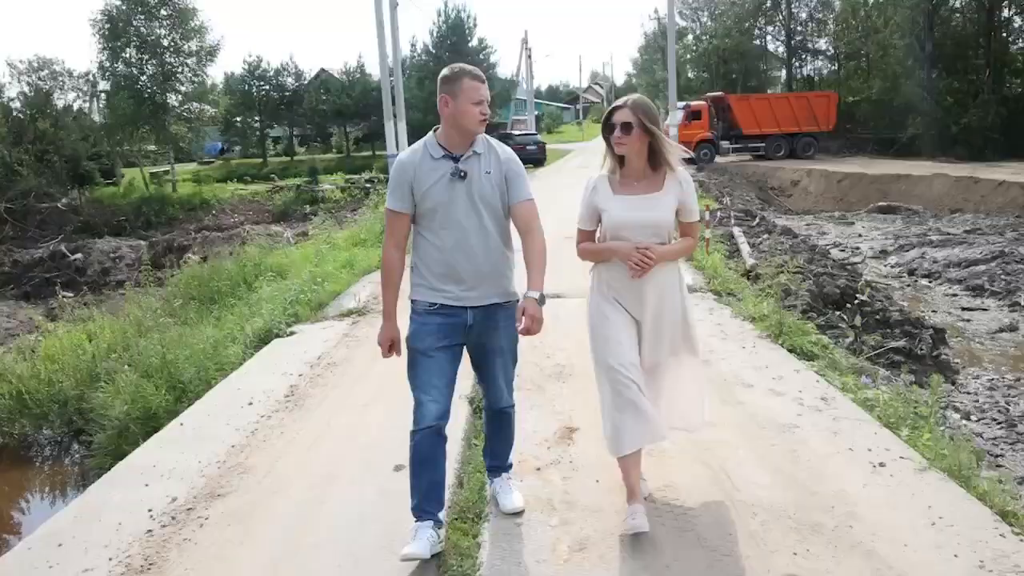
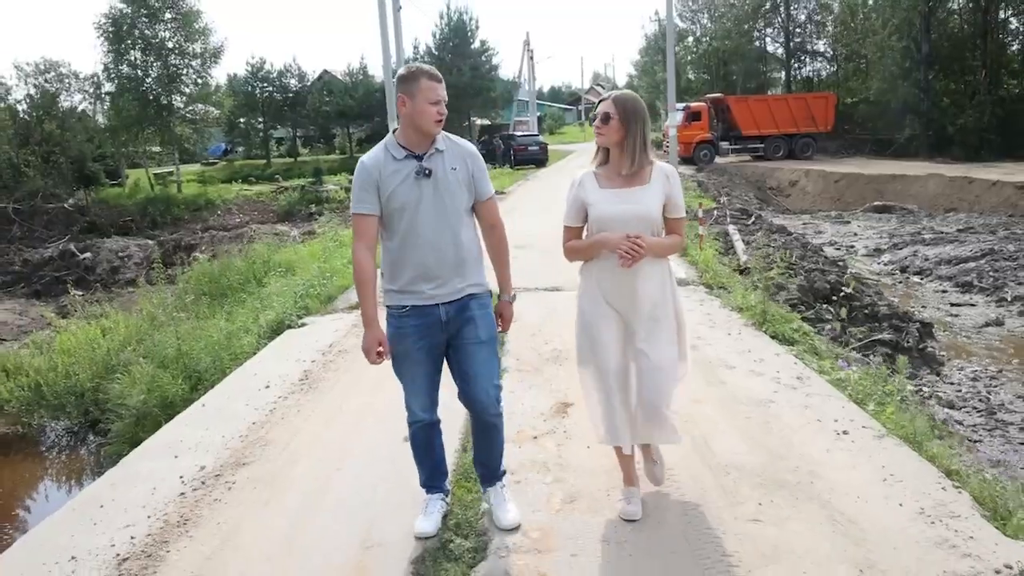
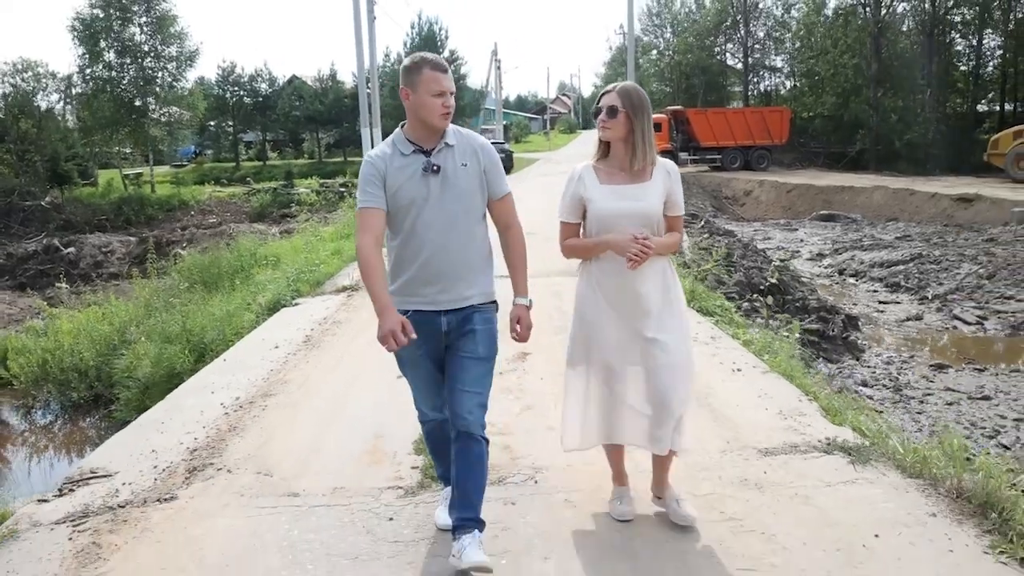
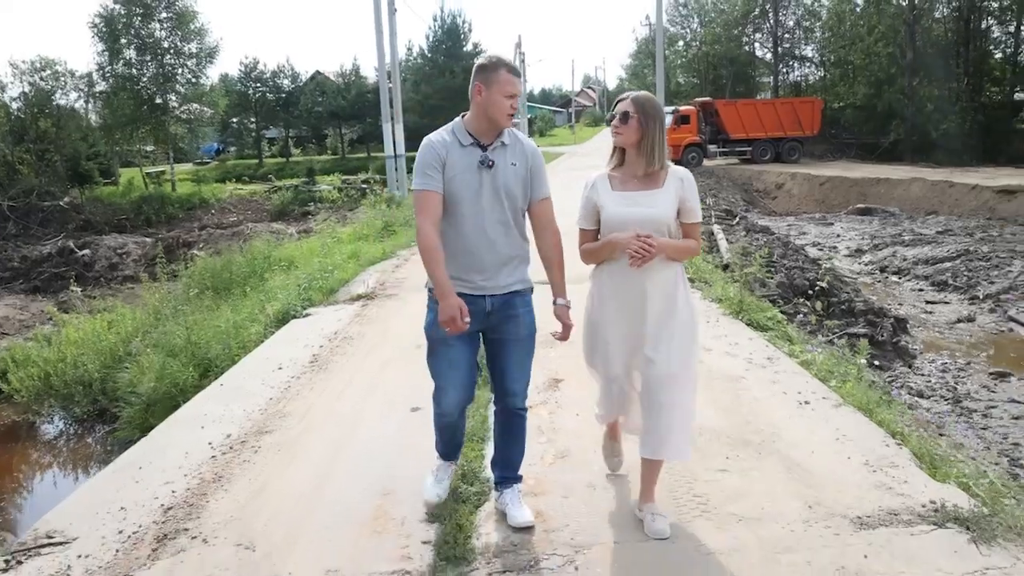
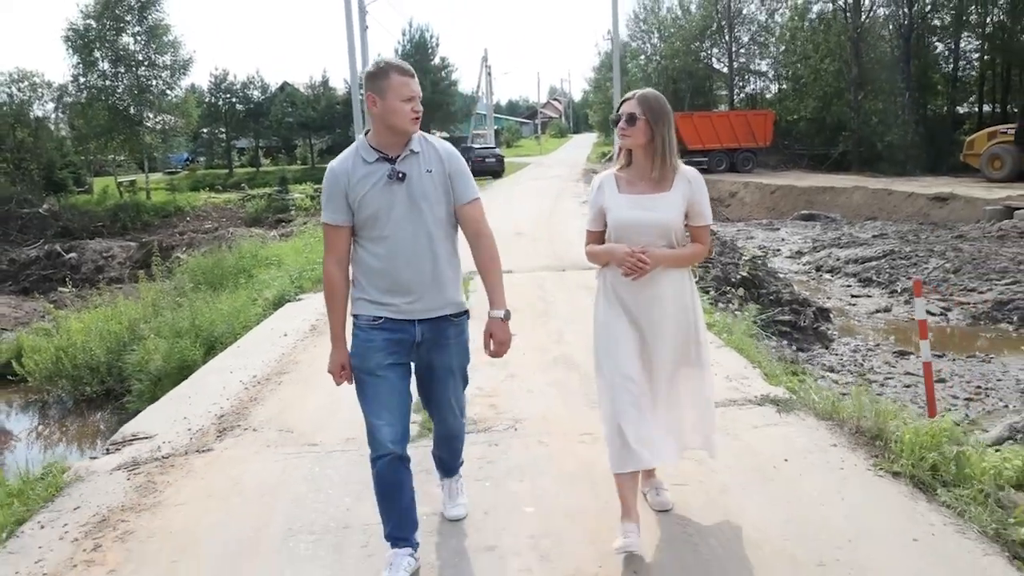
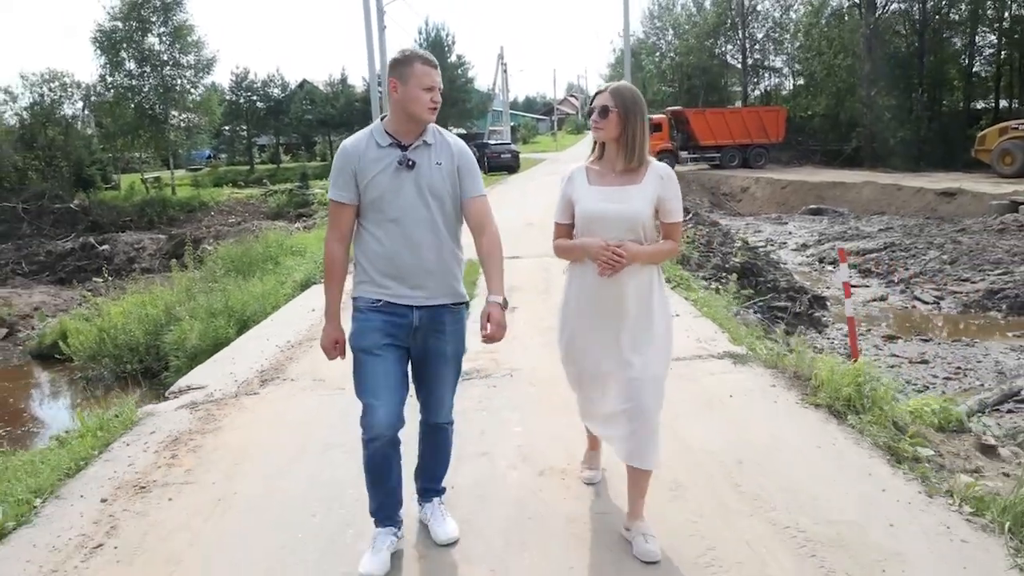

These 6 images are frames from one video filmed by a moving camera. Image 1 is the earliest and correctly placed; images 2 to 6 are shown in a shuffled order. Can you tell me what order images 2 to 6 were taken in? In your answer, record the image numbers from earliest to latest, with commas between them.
2, 4, 3, 5, 6
